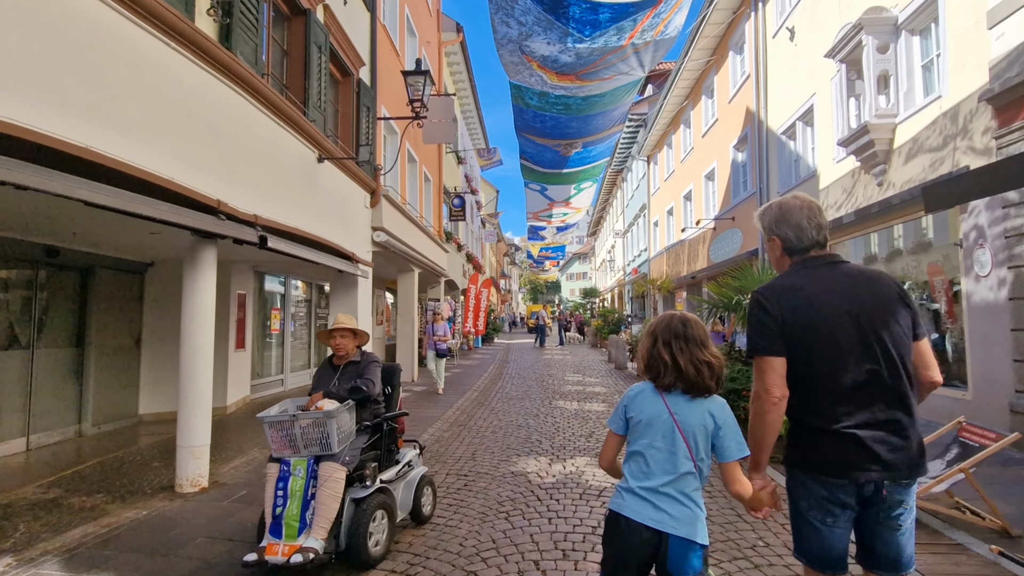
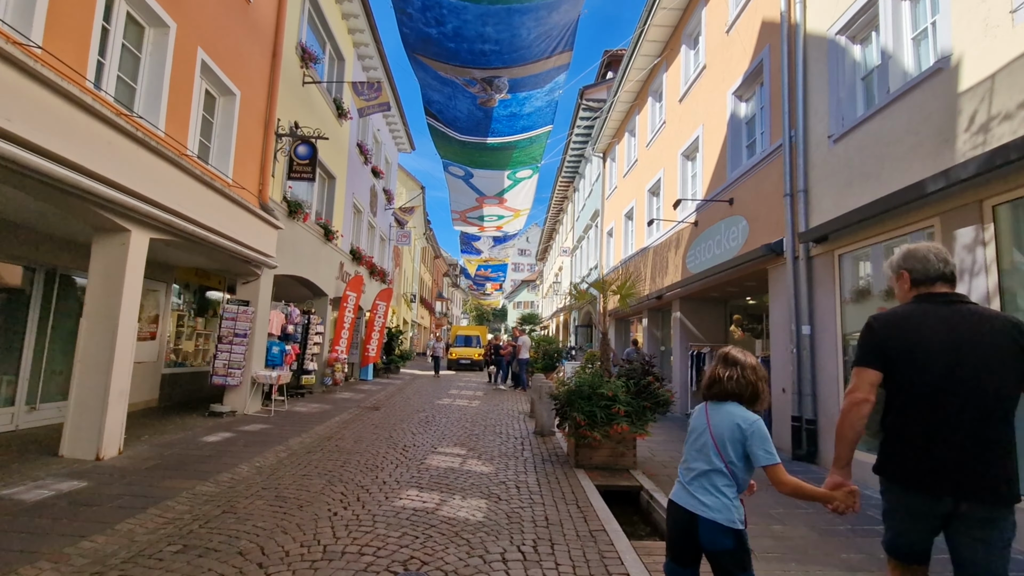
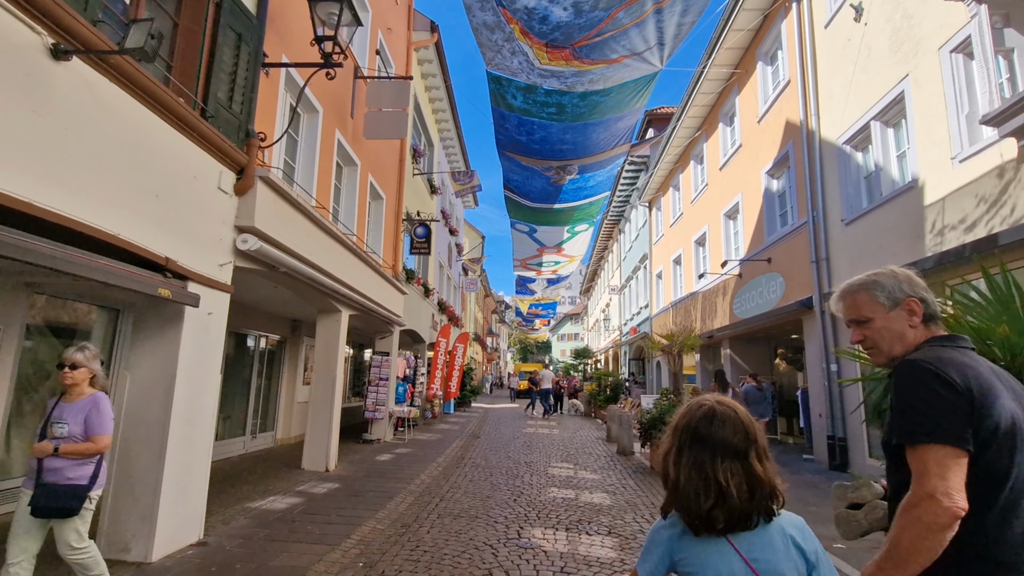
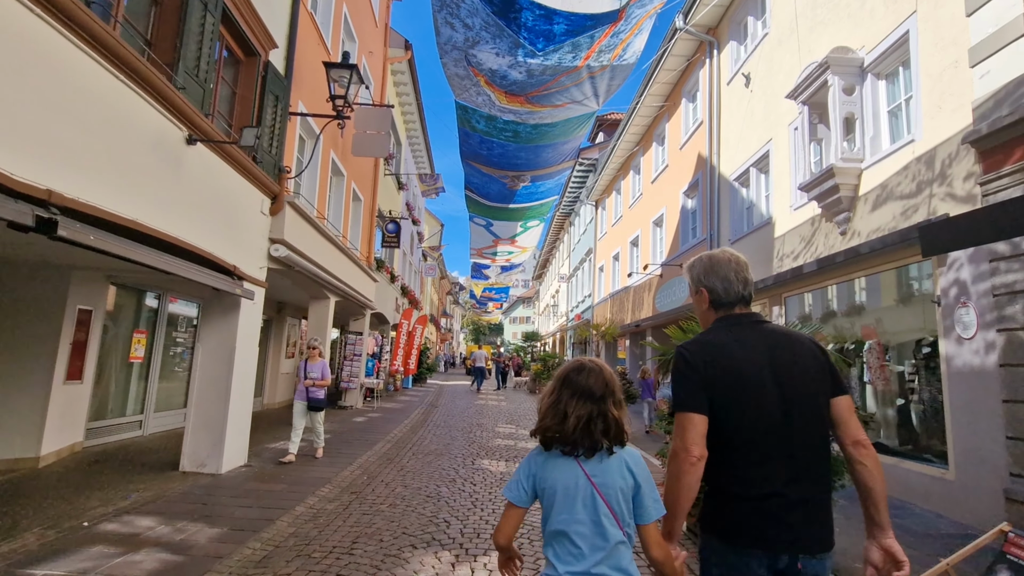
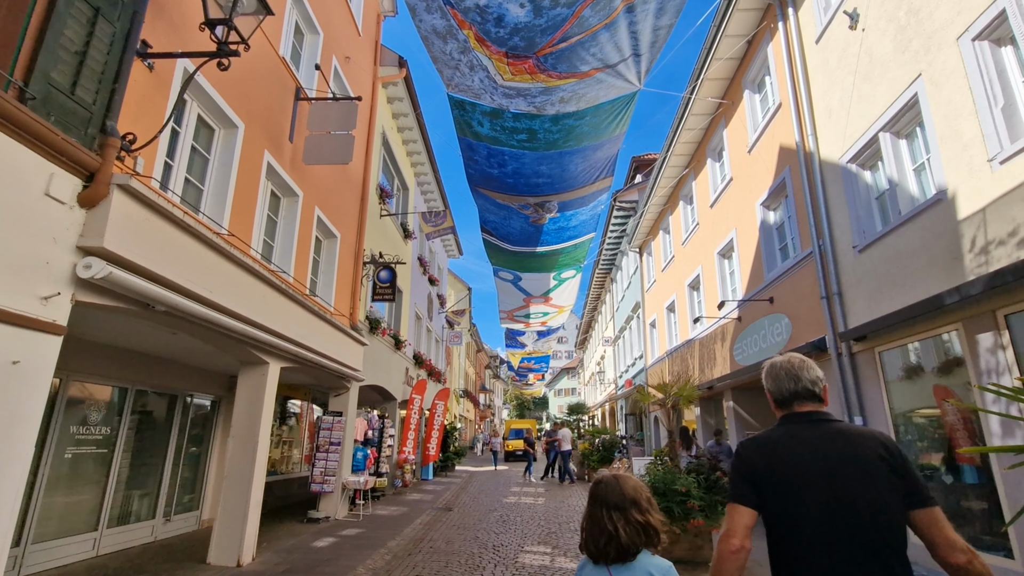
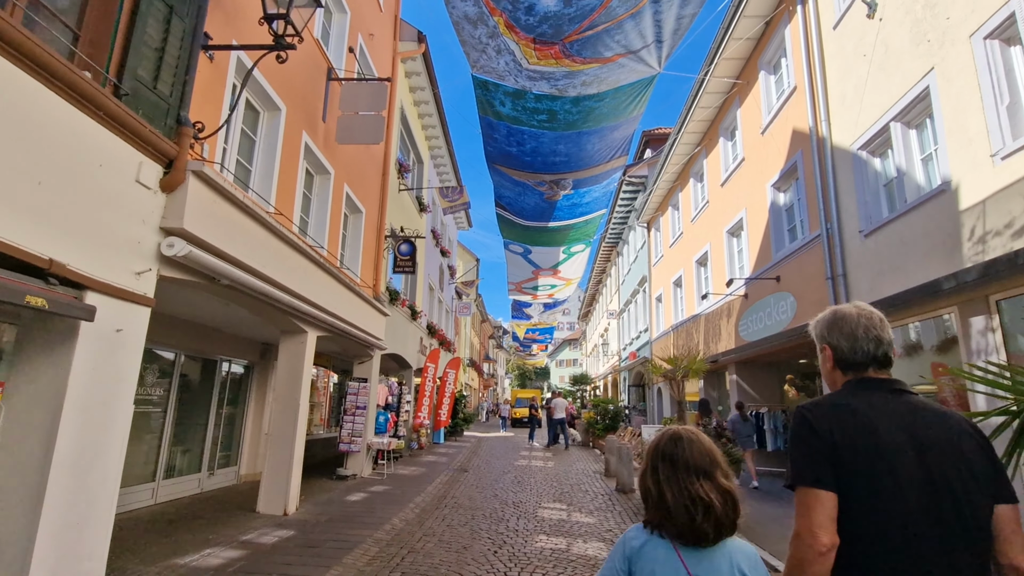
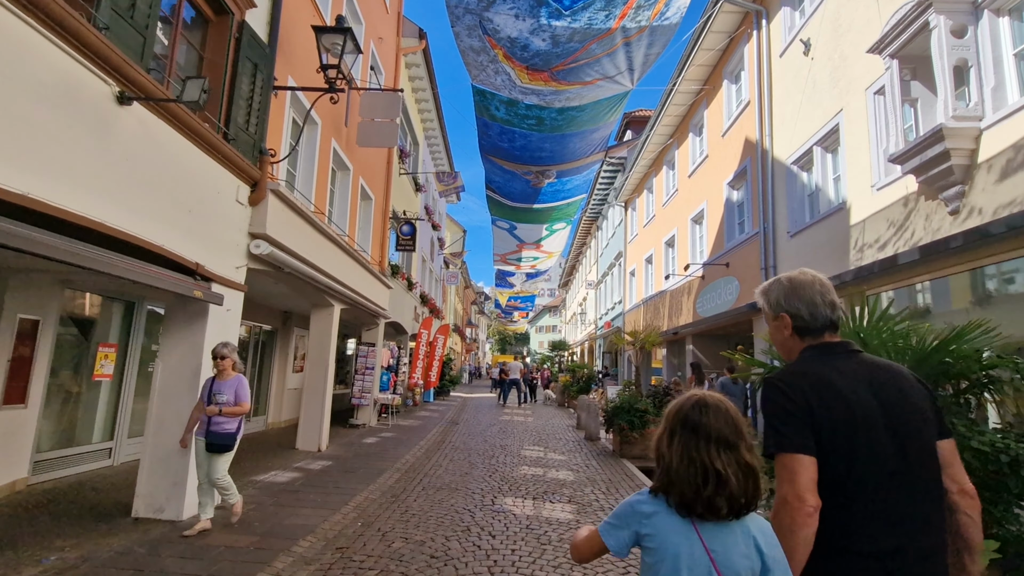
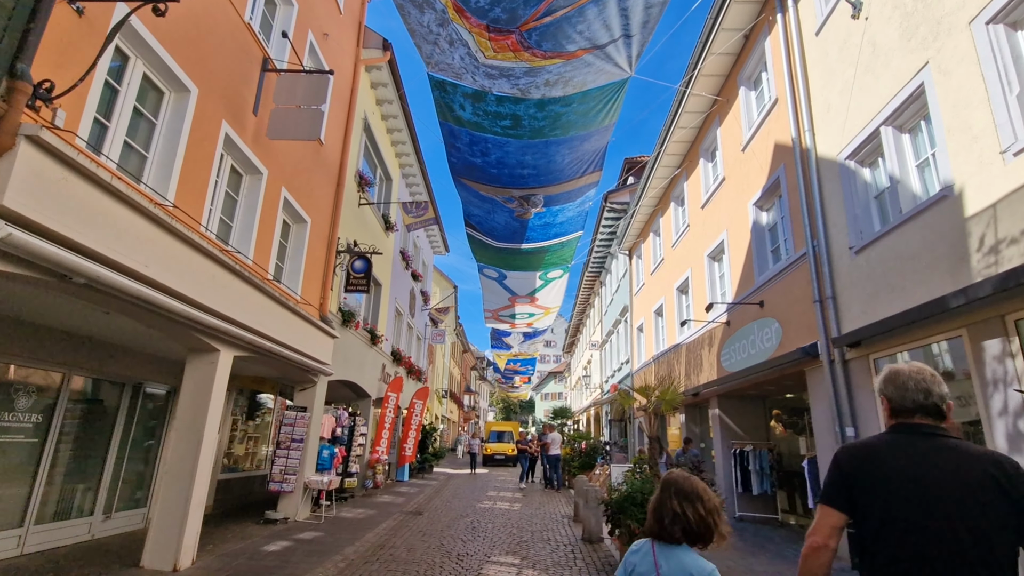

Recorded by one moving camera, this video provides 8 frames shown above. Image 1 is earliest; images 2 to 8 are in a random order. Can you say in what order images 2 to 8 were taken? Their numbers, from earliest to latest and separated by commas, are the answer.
4, 7, 3, 6, 5, 8, 2
